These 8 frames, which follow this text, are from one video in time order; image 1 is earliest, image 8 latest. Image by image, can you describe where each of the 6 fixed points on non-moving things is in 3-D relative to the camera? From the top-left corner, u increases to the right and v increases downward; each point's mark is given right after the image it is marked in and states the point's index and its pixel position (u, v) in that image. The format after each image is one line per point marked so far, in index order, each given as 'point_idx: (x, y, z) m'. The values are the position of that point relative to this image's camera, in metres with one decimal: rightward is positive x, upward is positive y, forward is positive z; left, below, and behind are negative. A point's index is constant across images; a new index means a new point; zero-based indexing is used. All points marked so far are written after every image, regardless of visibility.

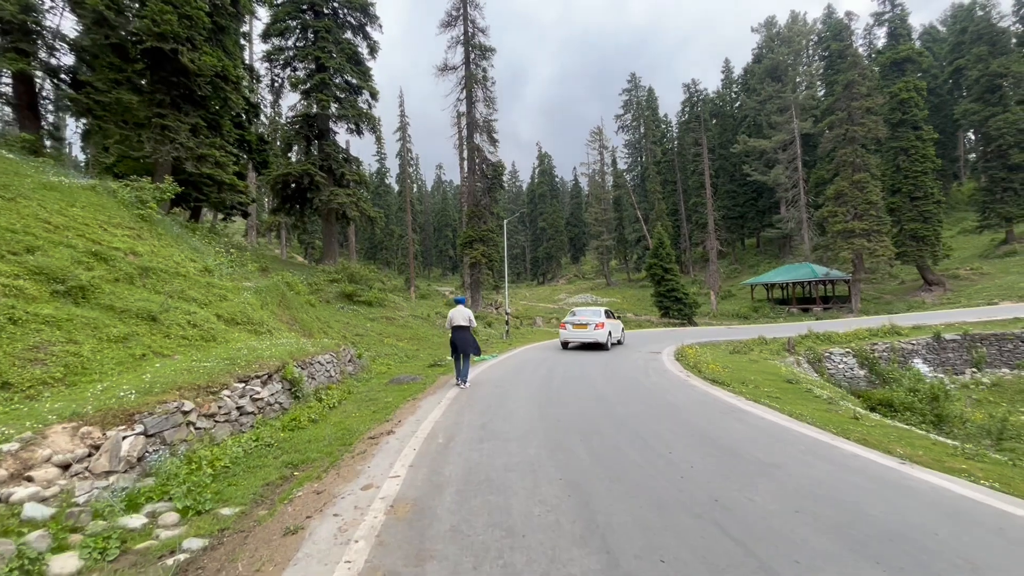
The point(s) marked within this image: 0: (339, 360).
0: (-3.6, -1.6, +9.9) m
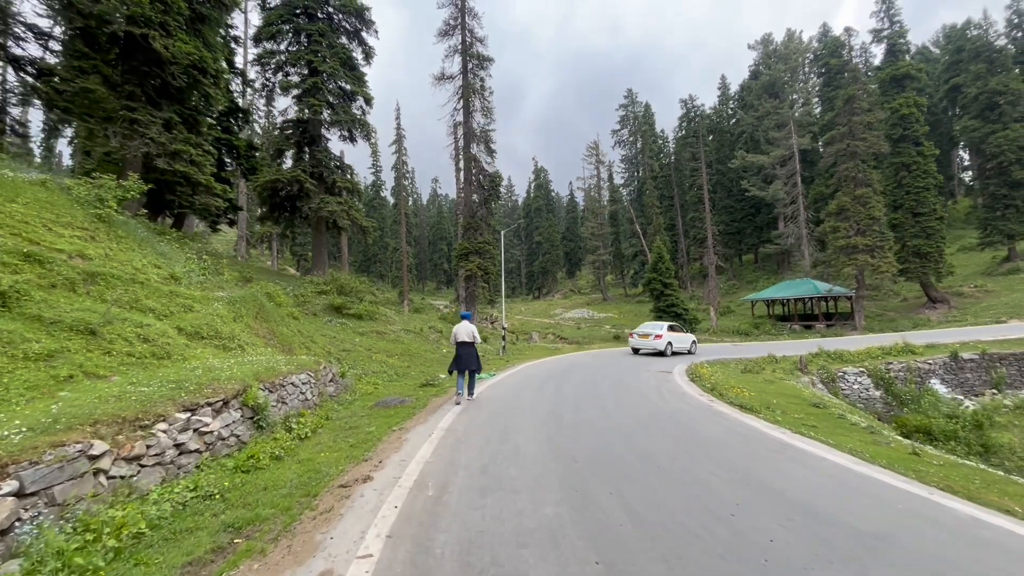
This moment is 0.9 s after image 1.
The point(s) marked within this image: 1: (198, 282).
0: (-3.5, -1.7, +8.8) m
1: (-6.9, +0.1, +10.5) m
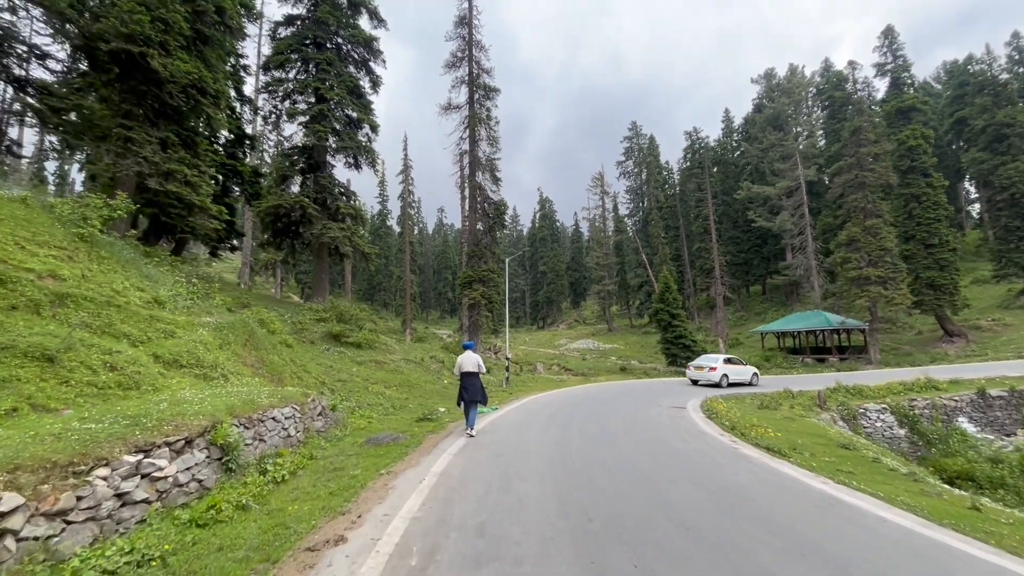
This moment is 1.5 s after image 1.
0: (-3.5, -2.2, +8.1) m
1: (-6.8, -0.4, +9.9) m
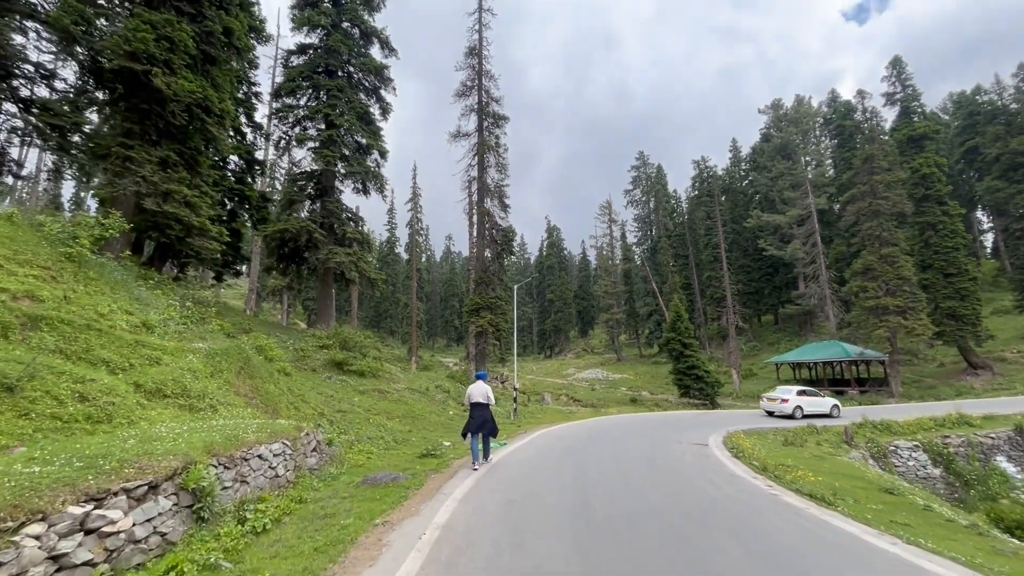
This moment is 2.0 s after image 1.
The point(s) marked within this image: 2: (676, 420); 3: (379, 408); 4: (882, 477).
0: (-3.3, -2.6, +7.4) m
1: (-6.6, -0.8, +9.4) m
2: (+6.9, -5.4, +19.9) m
3: (-4.6, -4.1, +16.5) m
4: (+8.5, -4.3, +11.1) m
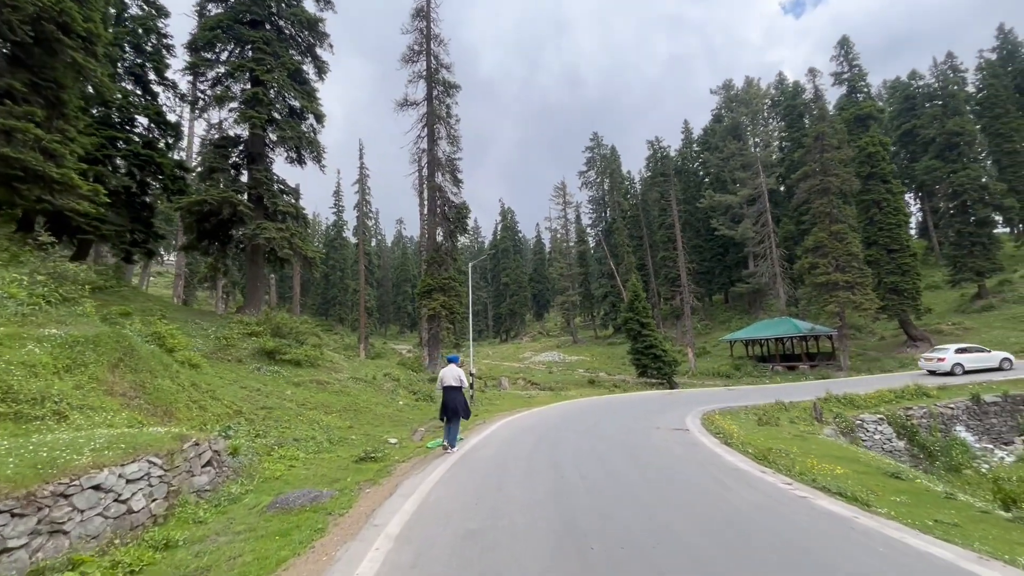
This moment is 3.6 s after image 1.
0: (-3.8, -2.1, +5.4) m
1: (-7.2, -0.4, +7.0) m
2: (+5.2, -4.4, +18.9) m
3: (-5.9, -3.4, +14.4) m
4: (+7.6, -3.6, +10.2) m
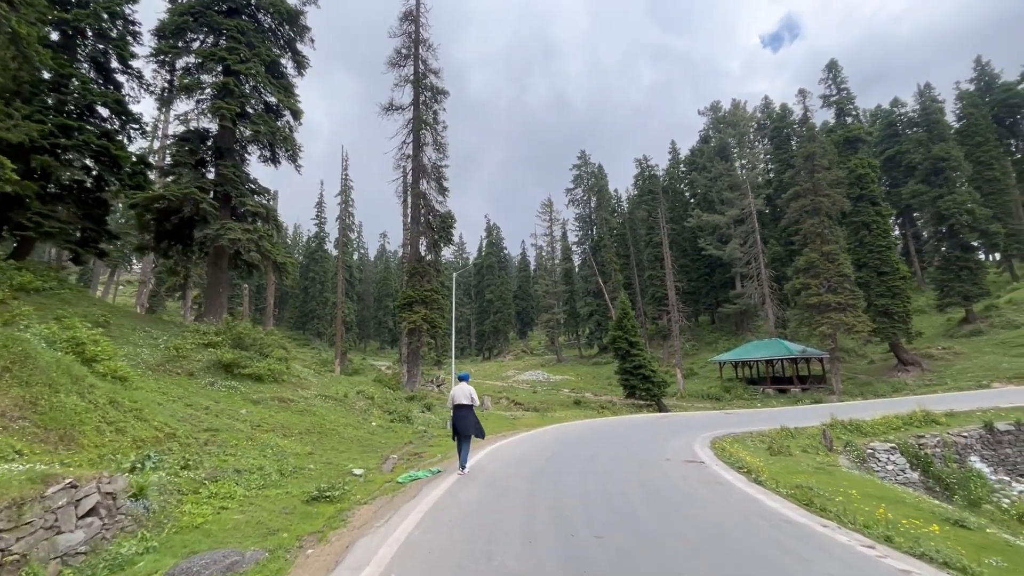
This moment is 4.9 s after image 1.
0: (-3.8, -1.9, +3.8) m
1: (-7.3, -0.2, +5.3) m
2: (+4.6, -5.0, +17.5) m
3: (-6.2, -3.5, +12.6) m
4: (+7.4, -3.8, +8.9) m
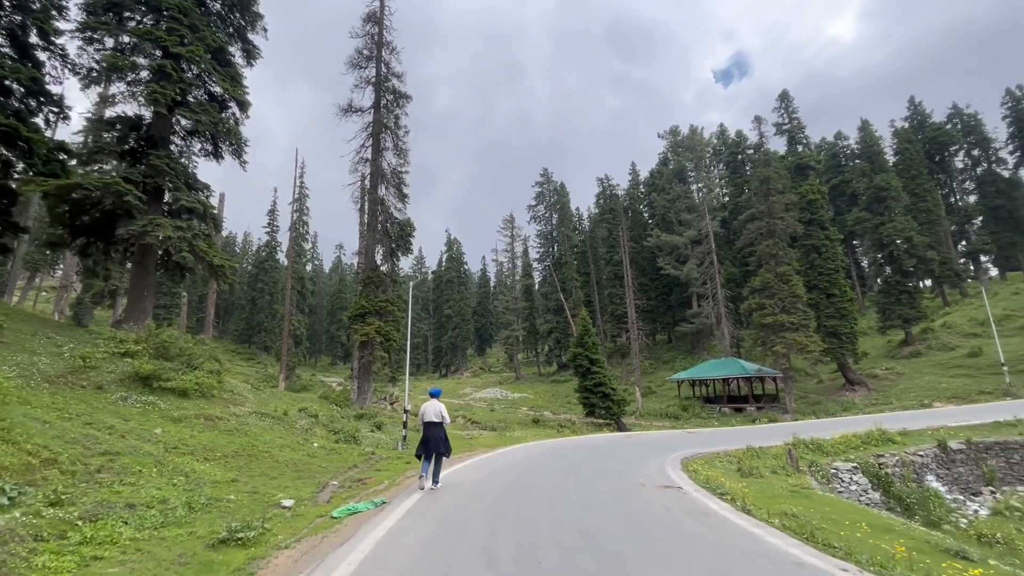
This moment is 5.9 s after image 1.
0: (-4.0, -1.7, +2.4) m
1: (-7.6, +0.1, +3.7) m
2: (+3.2, -5.4, +16.7) m
3: (-7.2, -3.5, +11.0) m
4: (+6.7, -4.1, +8.4) m
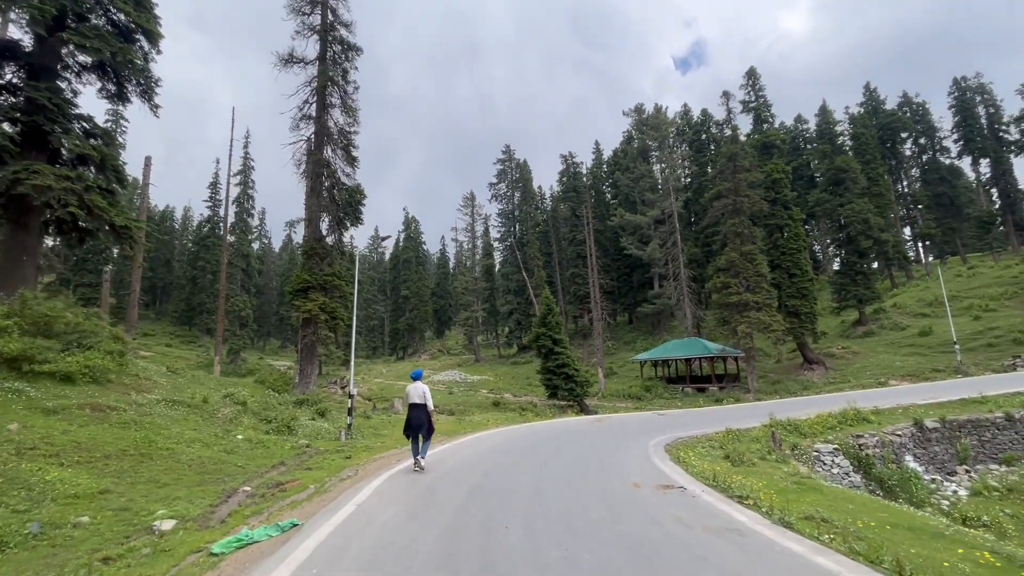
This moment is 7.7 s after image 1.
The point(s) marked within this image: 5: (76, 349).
0: (-4.0, -1.2, +0.3) m
1: (-7.6, +0.6, +1.2) m
2: (+1.9, -4.5, +15.1) m
3: (-7.9, -2.7, +8.5) m
4: (+6.1, -3.4, +7.2) m
5: (-11.3, -1.6, +12.7) m
